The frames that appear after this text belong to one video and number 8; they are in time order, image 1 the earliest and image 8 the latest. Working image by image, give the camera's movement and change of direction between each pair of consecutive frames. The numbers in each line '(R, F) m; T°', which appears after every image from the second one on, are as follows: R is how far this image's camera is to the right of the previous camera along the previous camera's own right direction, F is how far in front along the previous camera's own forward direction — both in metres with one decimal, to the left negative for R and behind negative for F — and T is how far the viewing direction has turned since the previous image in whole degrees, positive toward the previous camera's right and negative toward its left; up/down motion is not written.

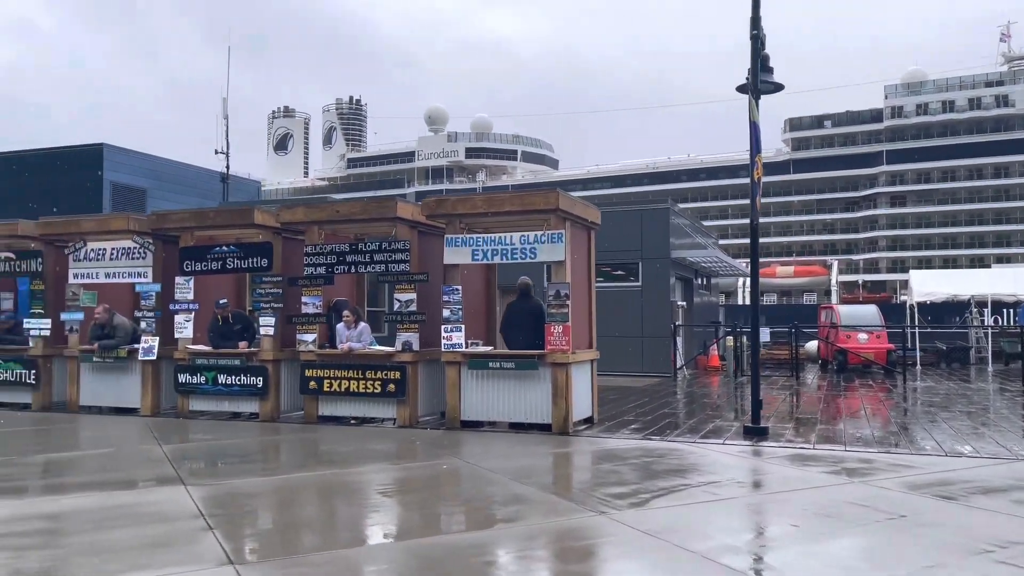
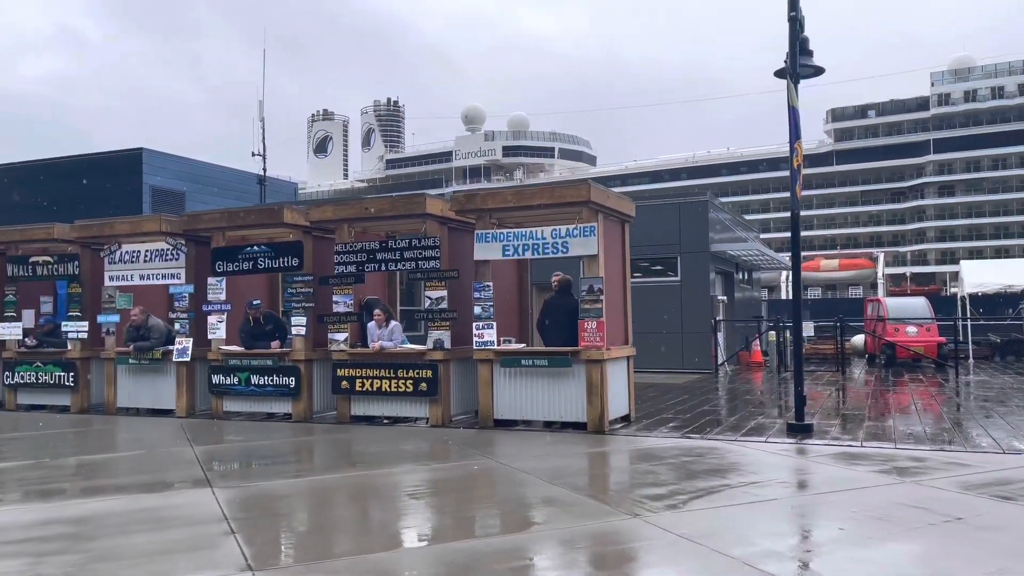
(+0.1, +0.3) m; -3°
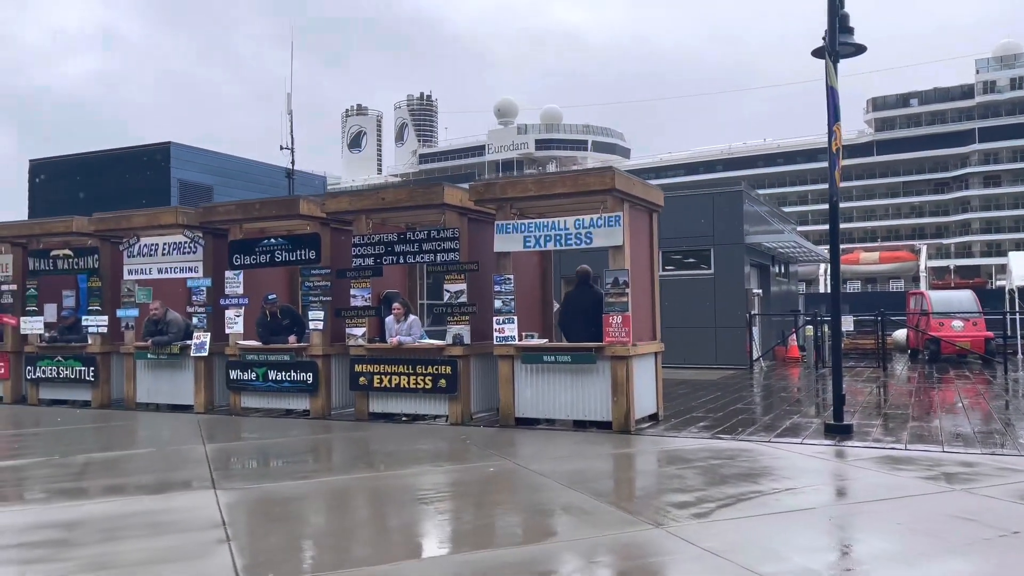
(+0.2, +0.5) m; -2°
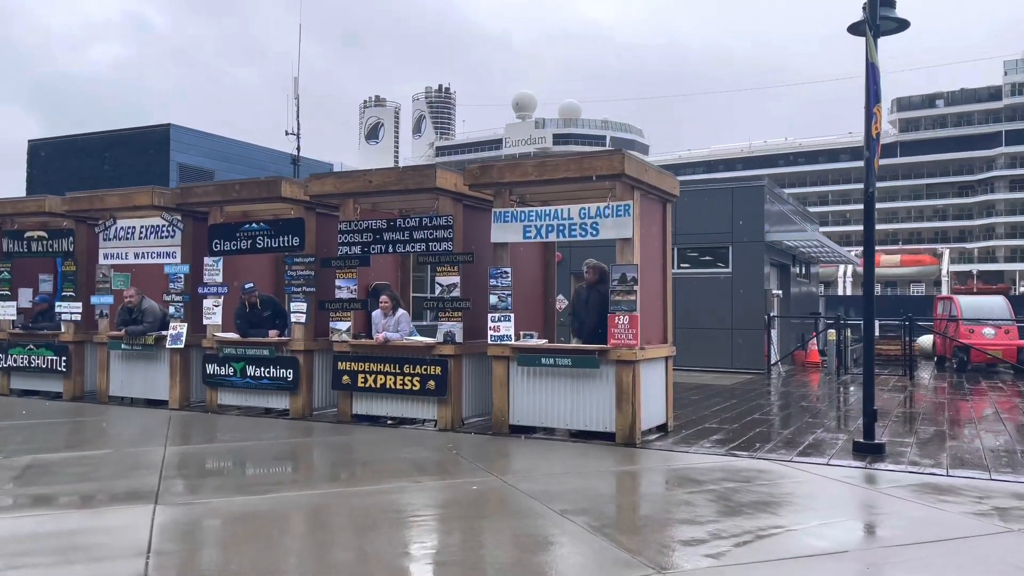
(+0.2, +1.0) m; -1°
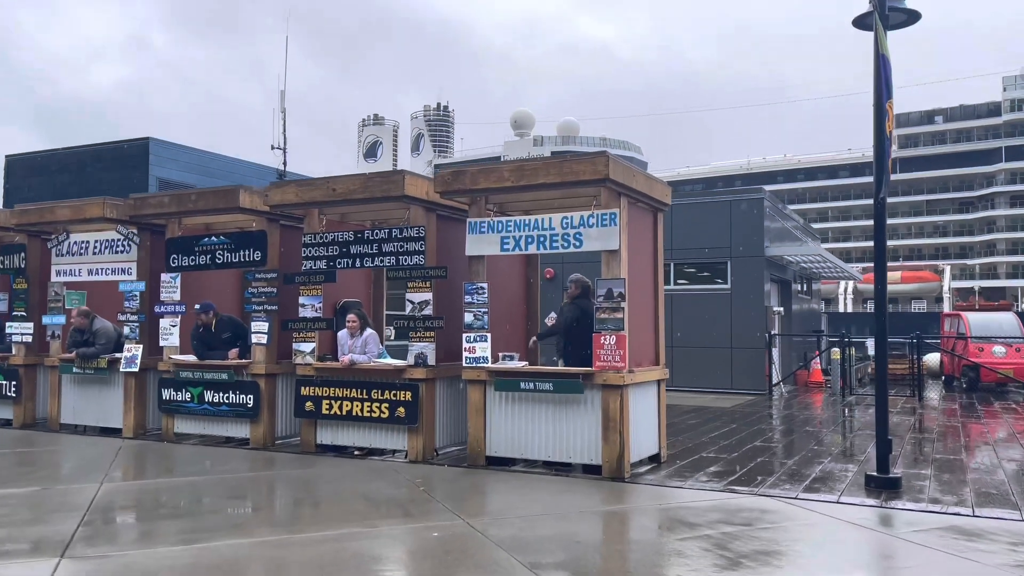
(+0.3, +0.9) m; 0°
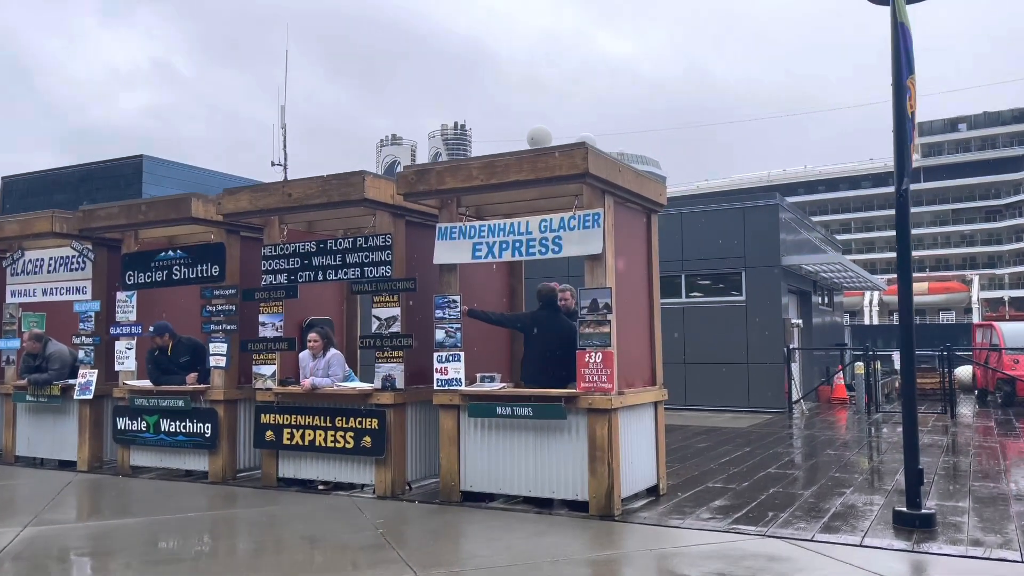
(+0.5, +1.0) m; -2°
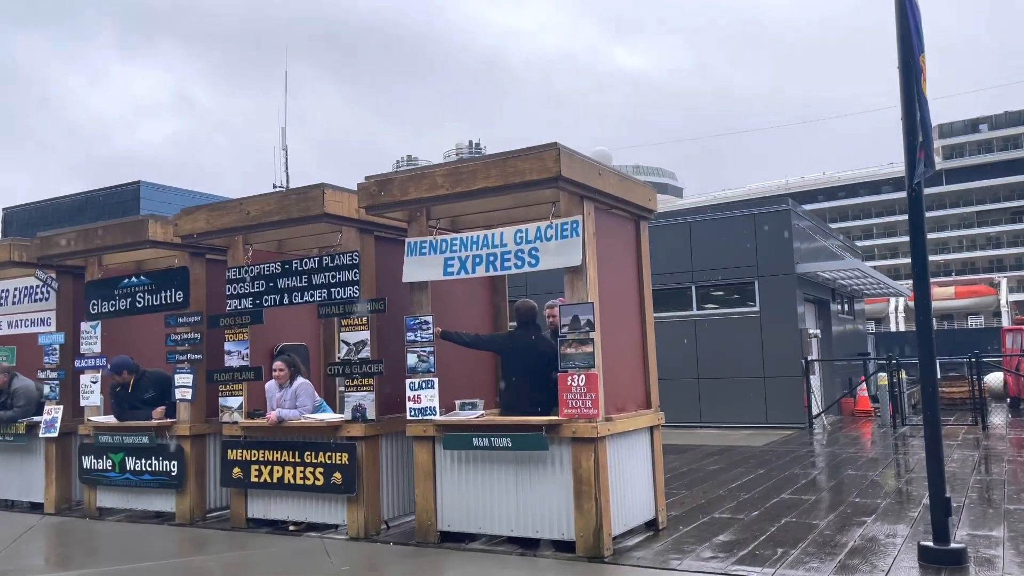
(+0.4, +0.7) m; -1°
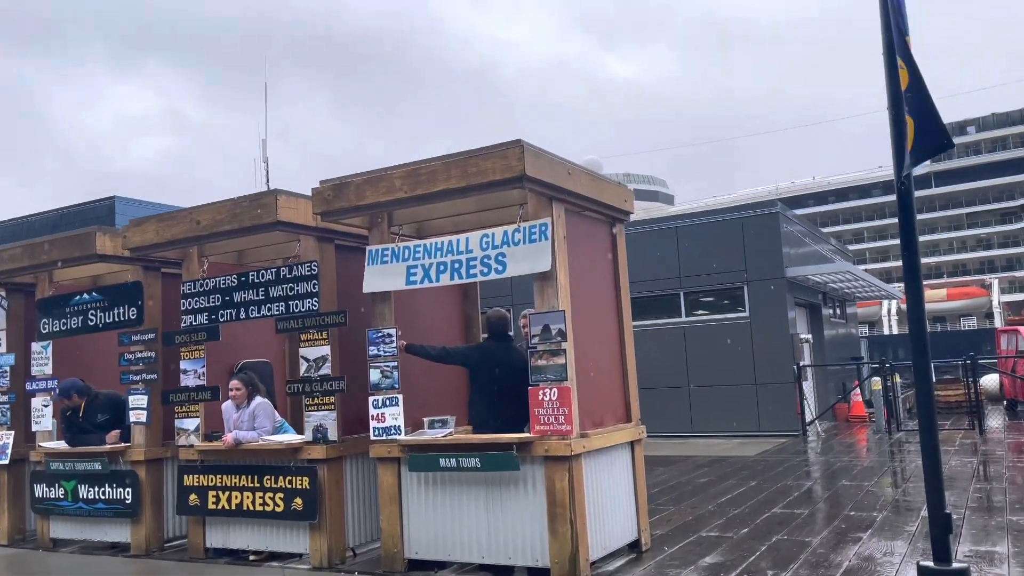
(+0.2, +0.5) m; 0°
